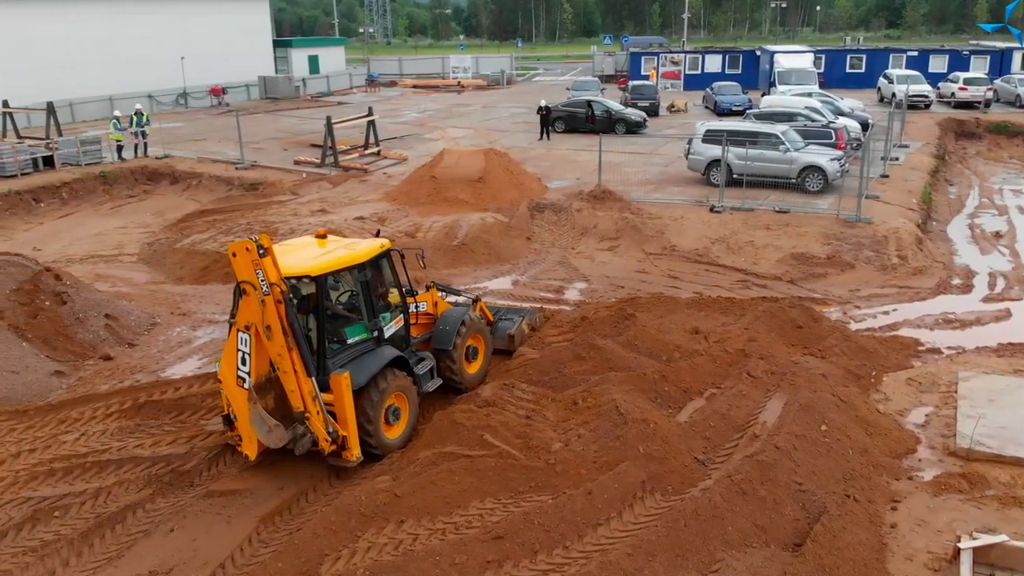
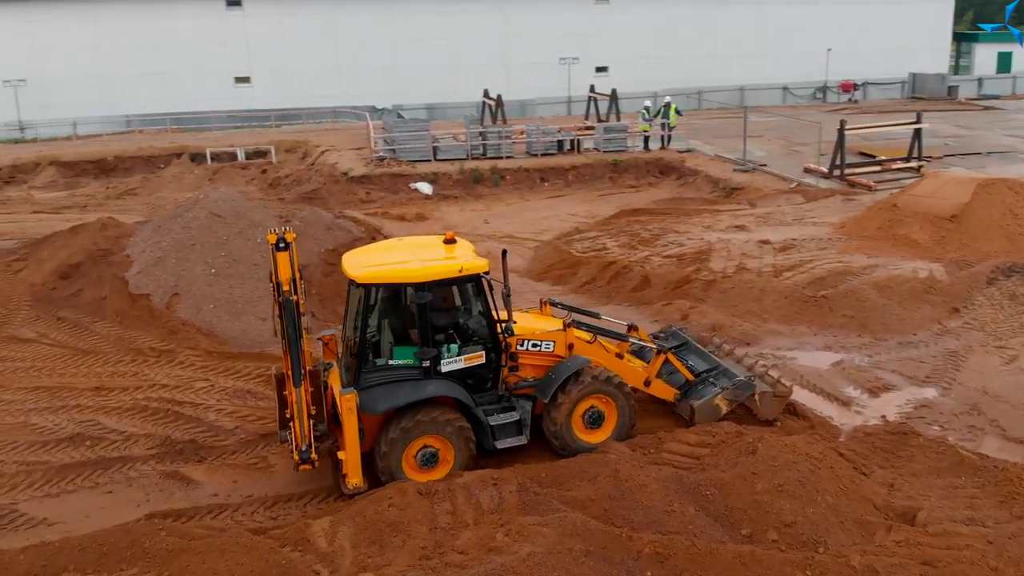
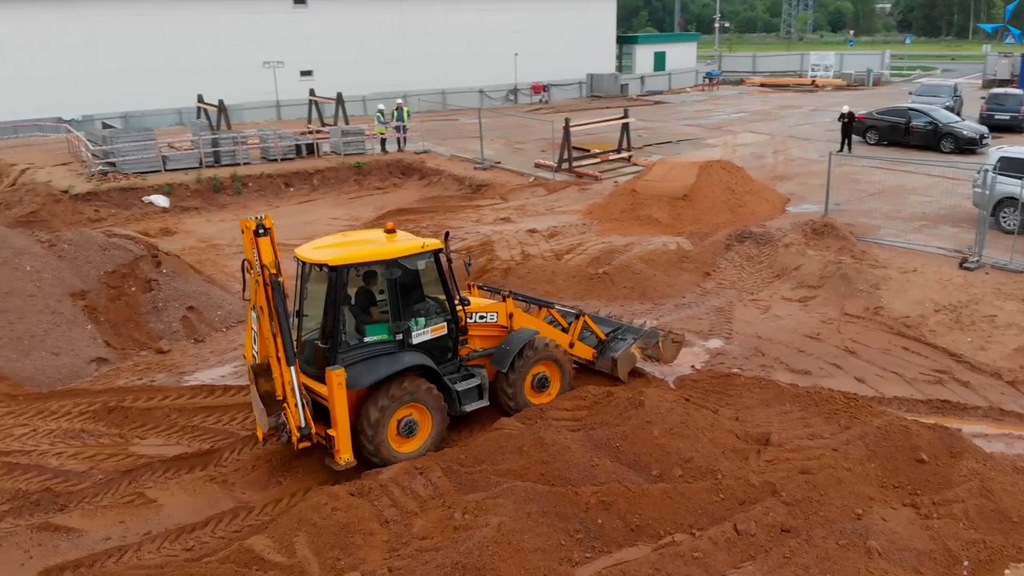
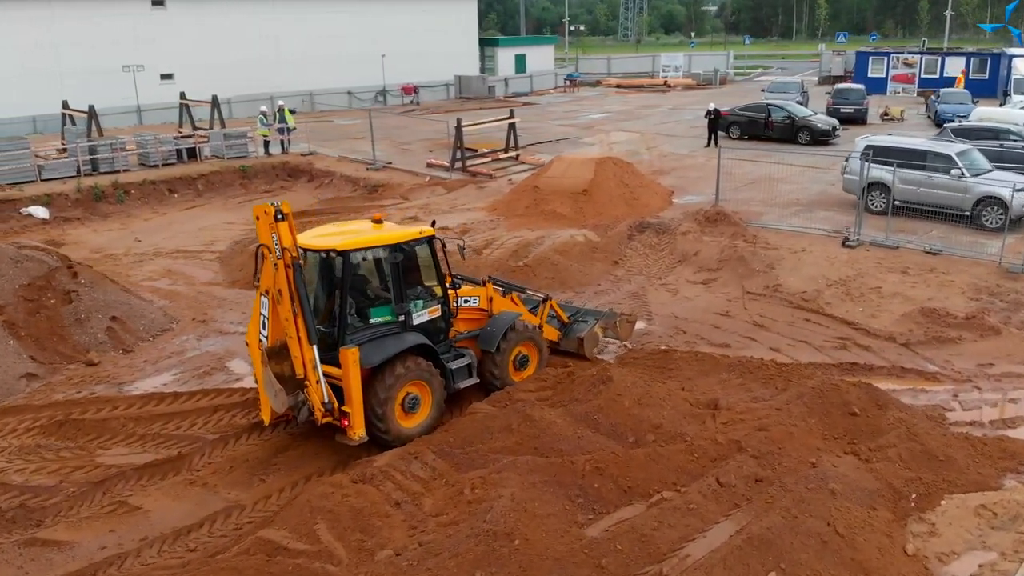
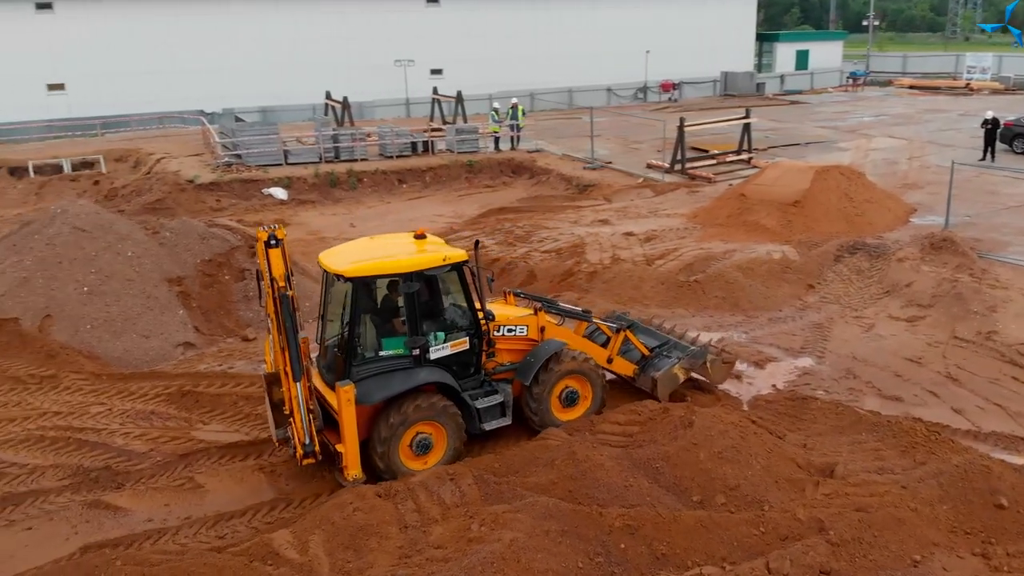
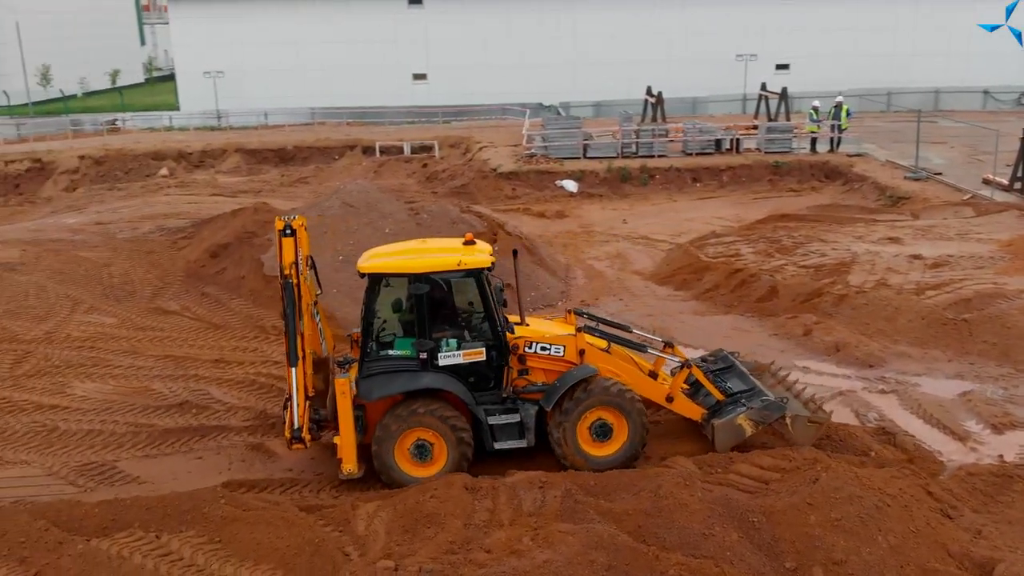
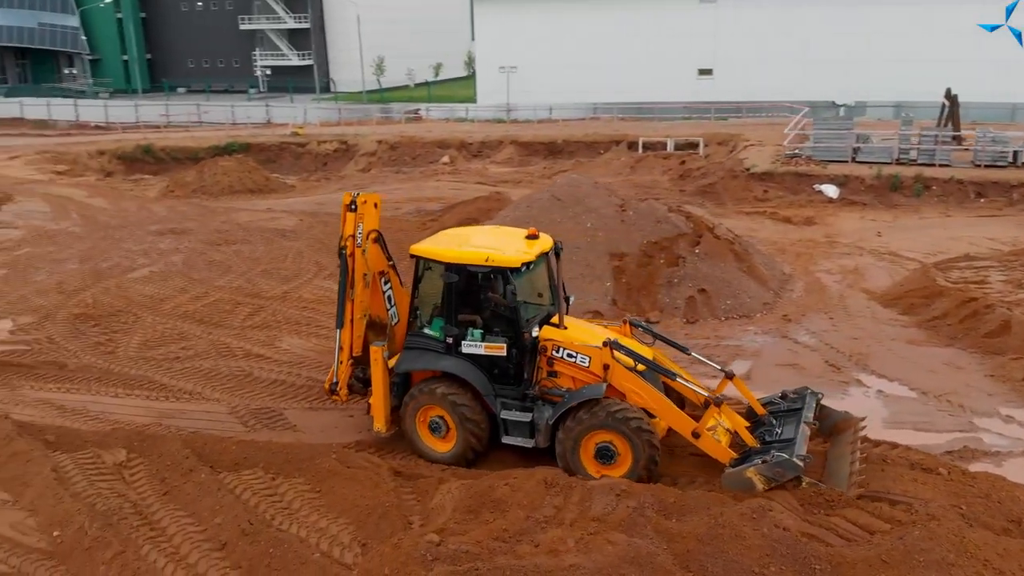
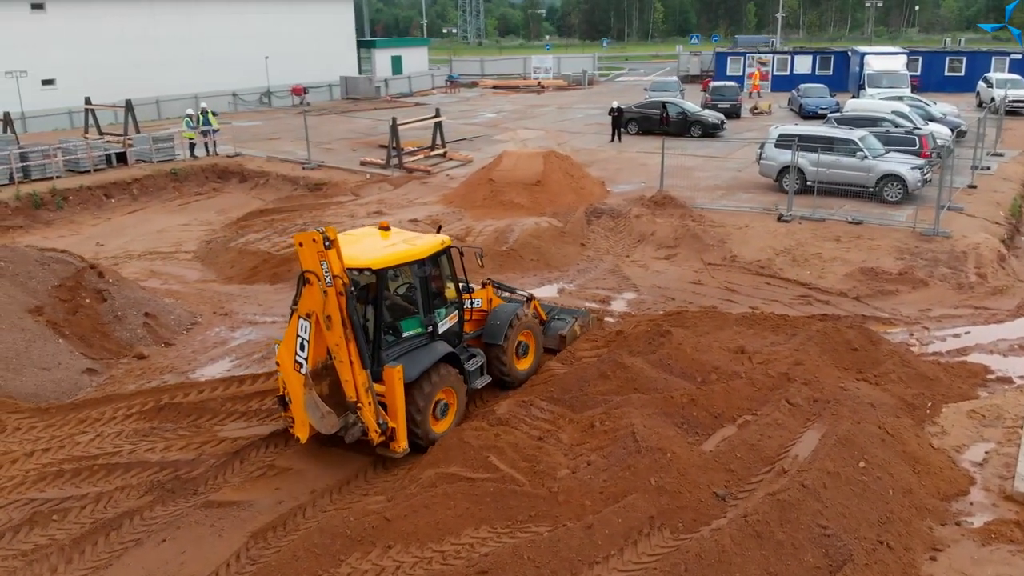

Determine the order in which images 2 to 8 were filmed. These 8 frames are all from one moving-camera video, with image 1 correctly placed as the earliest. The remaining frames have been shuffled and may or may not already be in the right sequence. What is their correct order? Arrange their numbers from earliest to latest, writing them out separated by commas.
8, 4, 3, 5, 2, 6, 7
